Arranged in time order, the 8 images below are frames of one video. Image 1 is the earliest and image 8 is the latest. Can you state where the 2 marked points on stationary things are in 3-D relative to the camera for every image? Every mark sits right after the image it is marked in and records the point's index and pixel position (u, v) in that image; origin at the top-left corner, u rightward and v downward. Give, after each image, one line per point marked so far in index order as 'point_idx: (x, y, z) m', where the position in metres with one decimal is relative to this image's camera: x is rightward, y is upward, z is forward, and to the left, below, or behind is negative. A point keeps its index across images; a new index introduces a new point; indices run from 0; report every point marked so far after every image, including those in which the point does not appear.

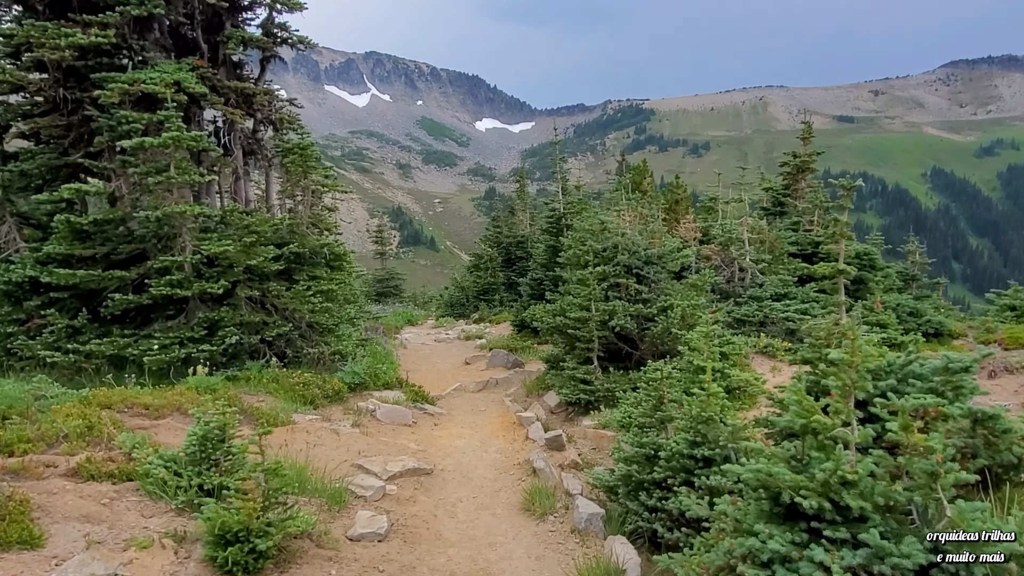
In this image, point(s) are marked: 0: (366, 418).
0: (-2.1, -1.9, +10.5) m
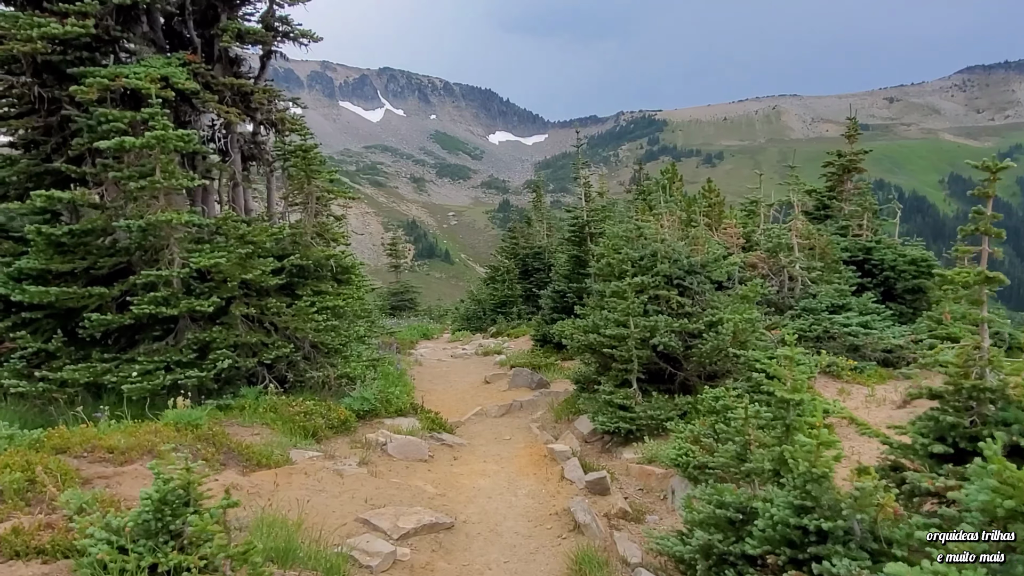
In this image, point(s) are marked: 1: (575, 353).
0: (-1.7, -2.1, +9.1) m
1: (+1.0, -1.1, +12.2) m
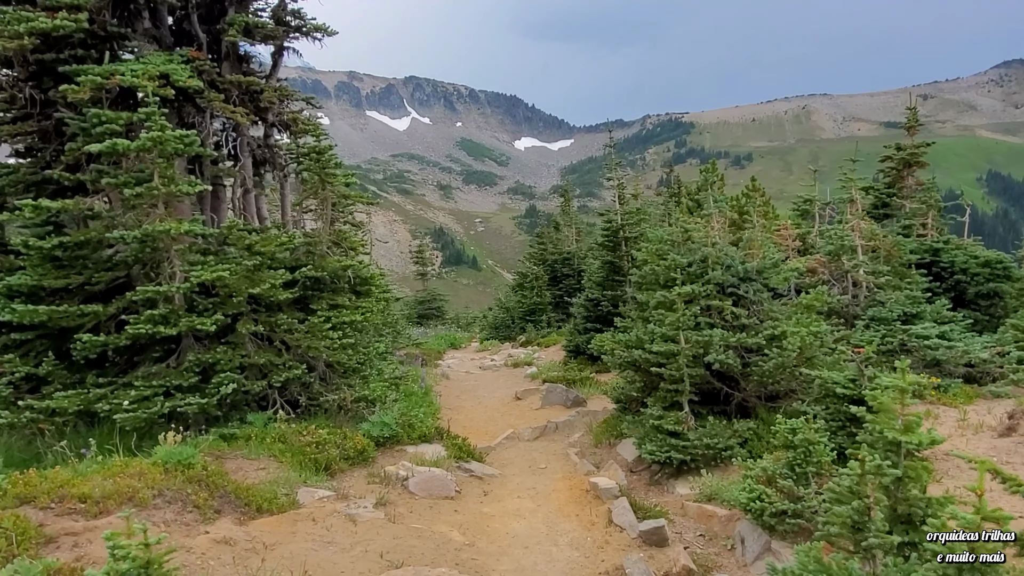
0: (-1.3, -2.2, +8.1) m
1: (+1.6, -1.2, +11.0) m
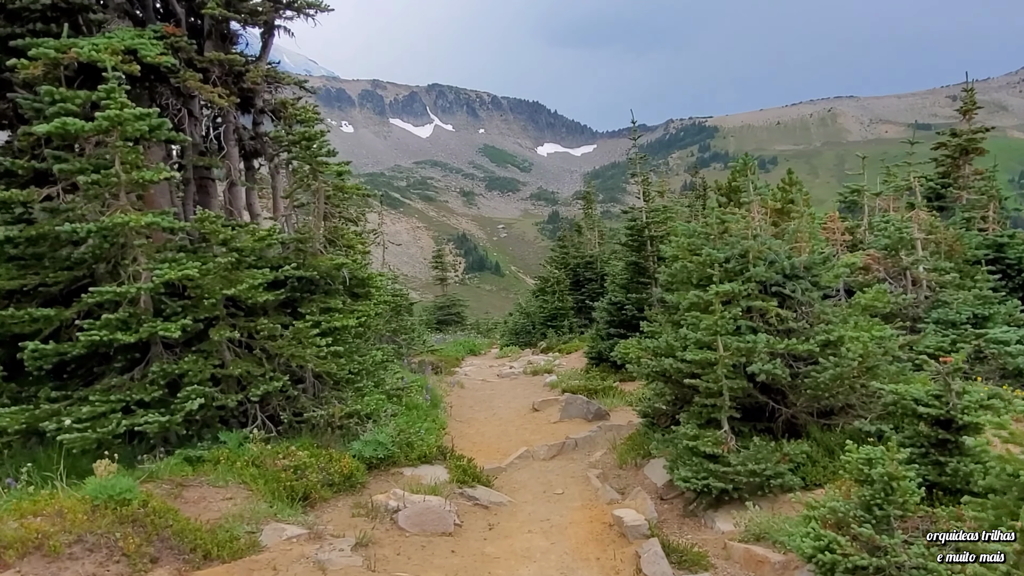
0: (-1.2, -2.2, +6.8) m
1: (+1.7, -1.2, +9.7) m
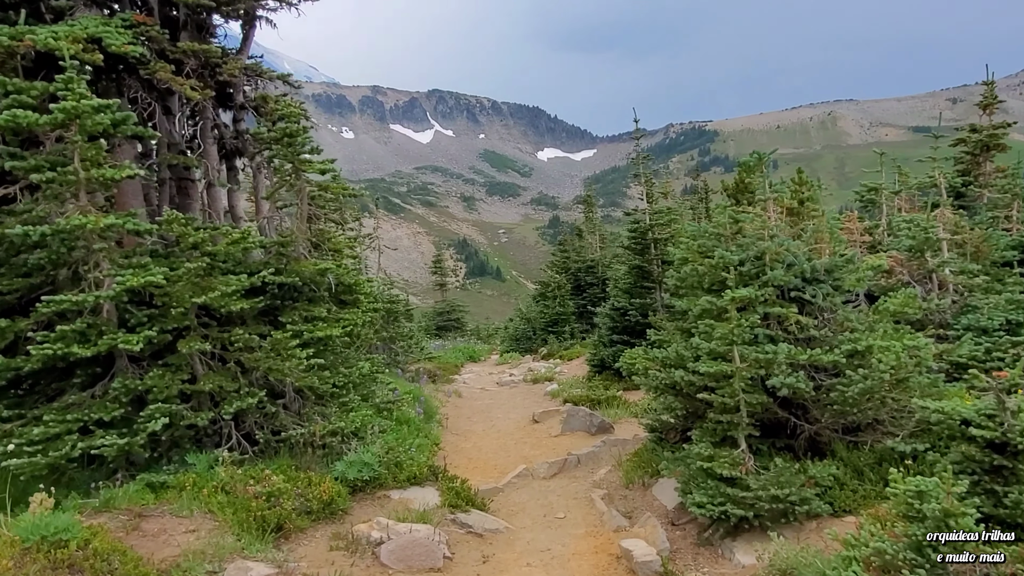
0: (-1.3, -2.3, +6.1) m
1: (+1.7, -1.3, +9.0) m
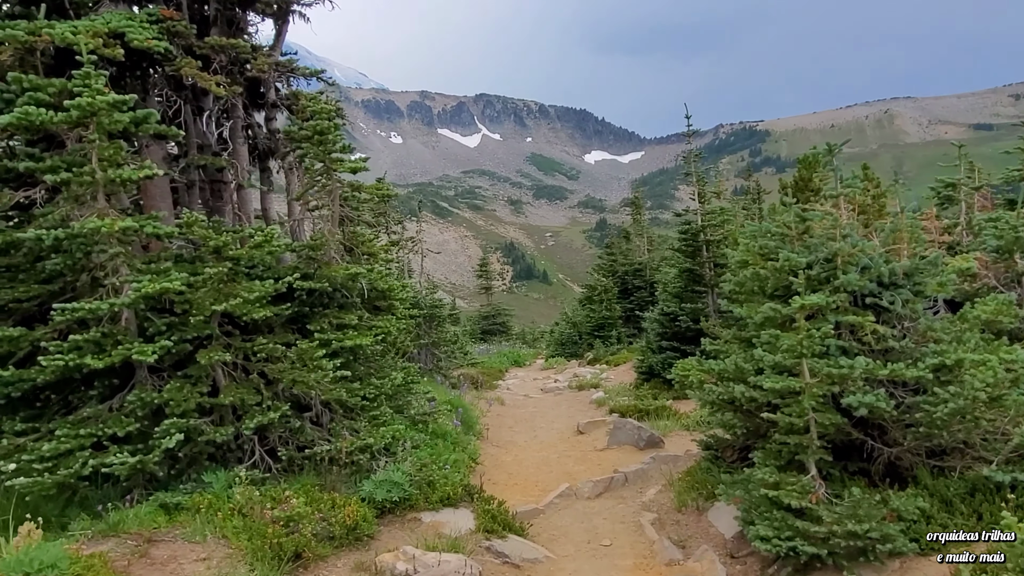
0: (-1.0, -2.3, +5.5) m
1: (+2.2, -1.4, +8.2) m
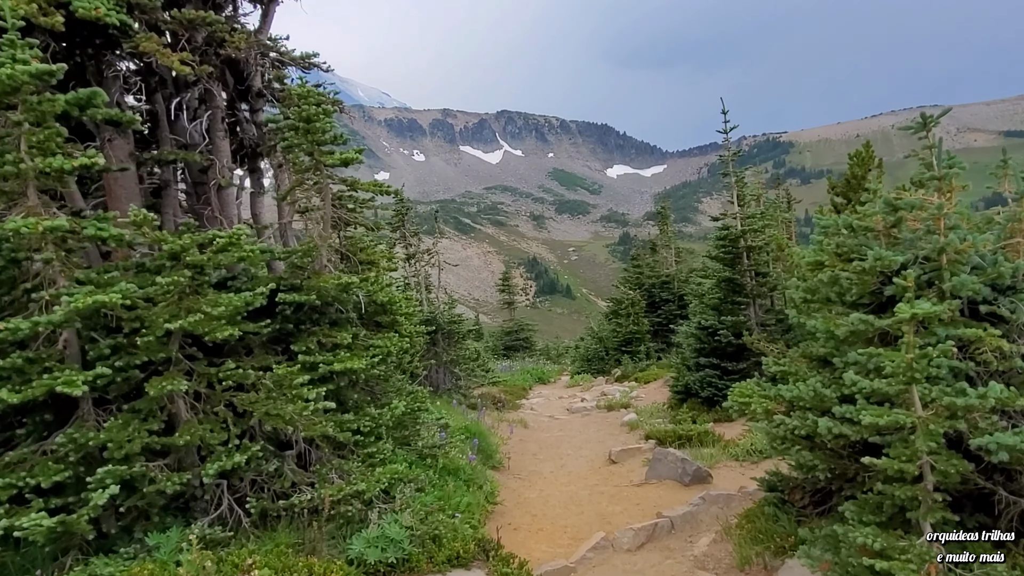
0: (-0.8, -2.4, +4.1) m
1: (+2.4, -1.4, +6.7) m
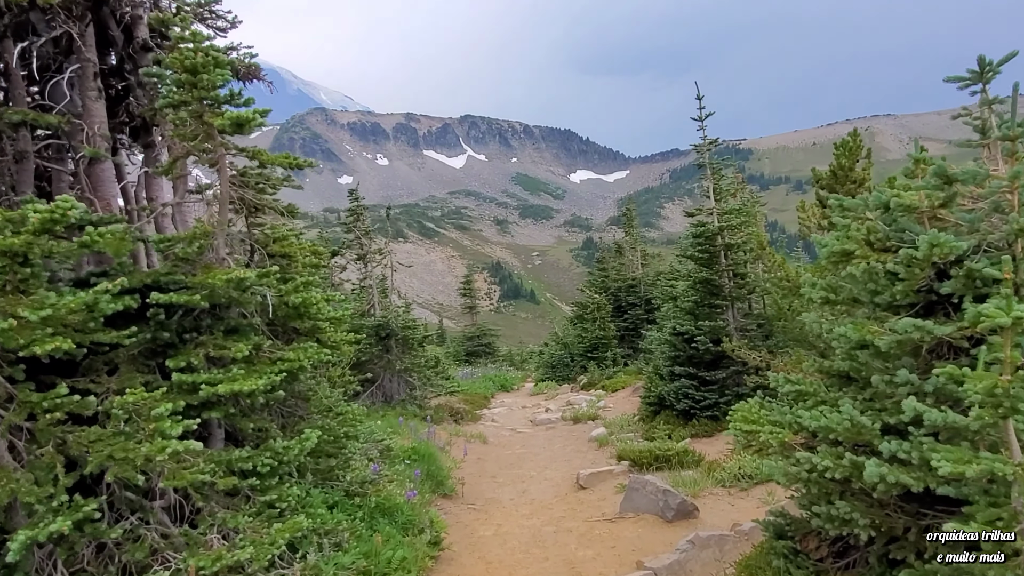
0: (-1.1, -2.3, +2.4) m
1: (+2.0, -1.4, +5.2) m
